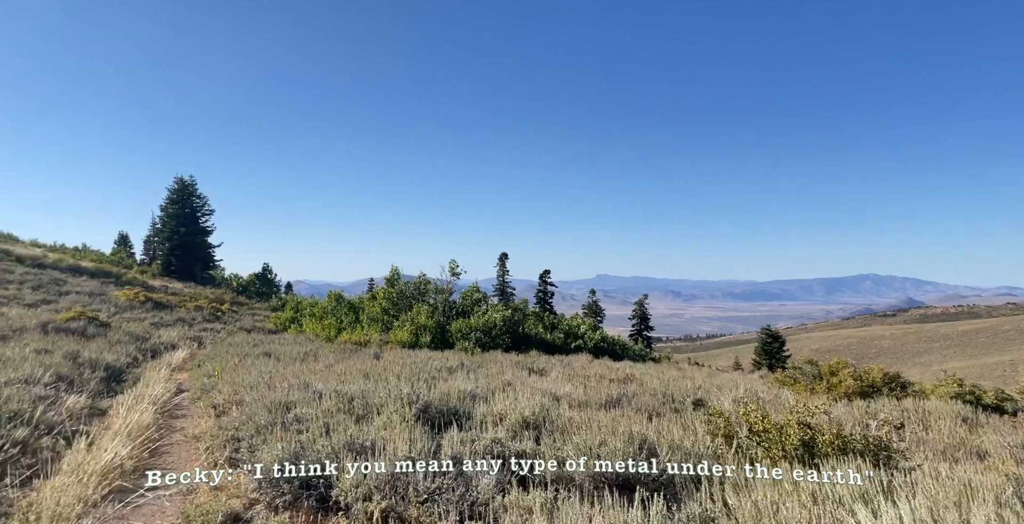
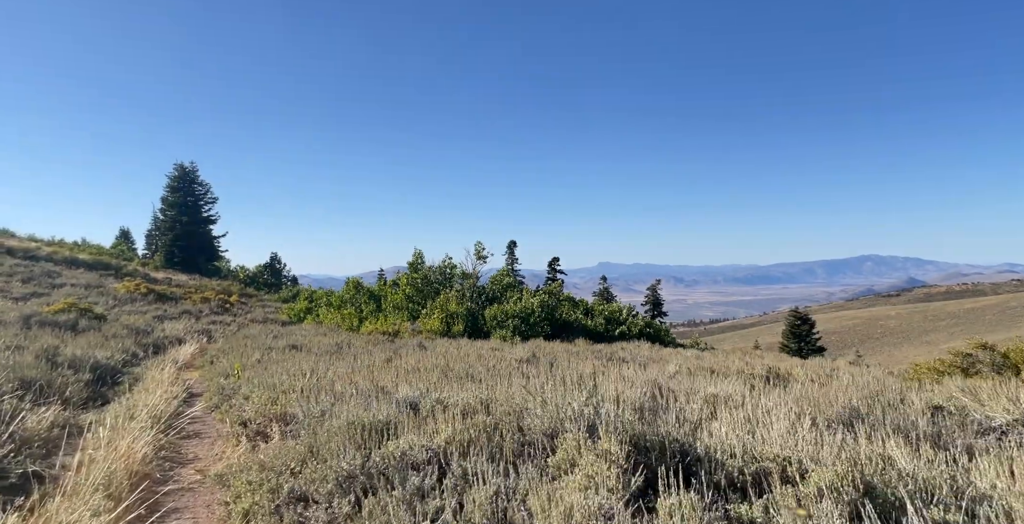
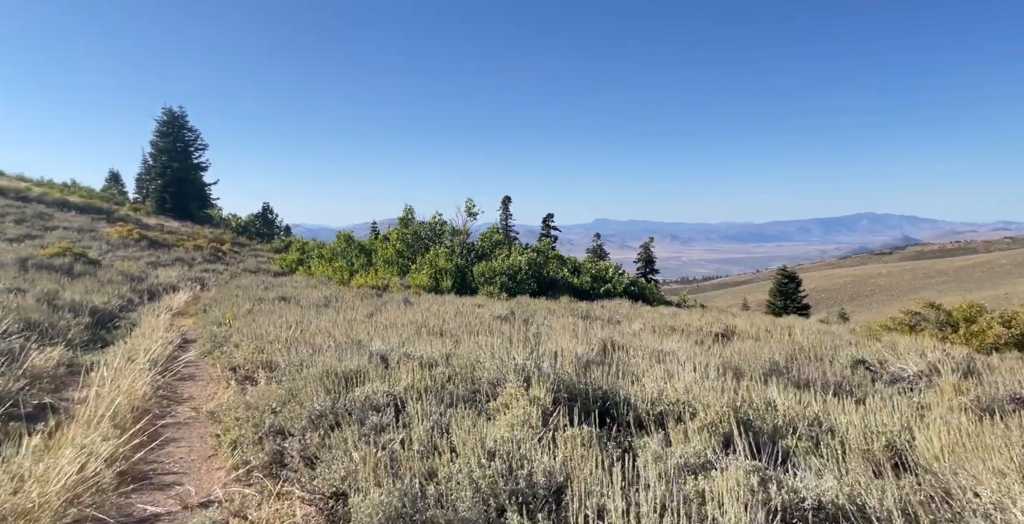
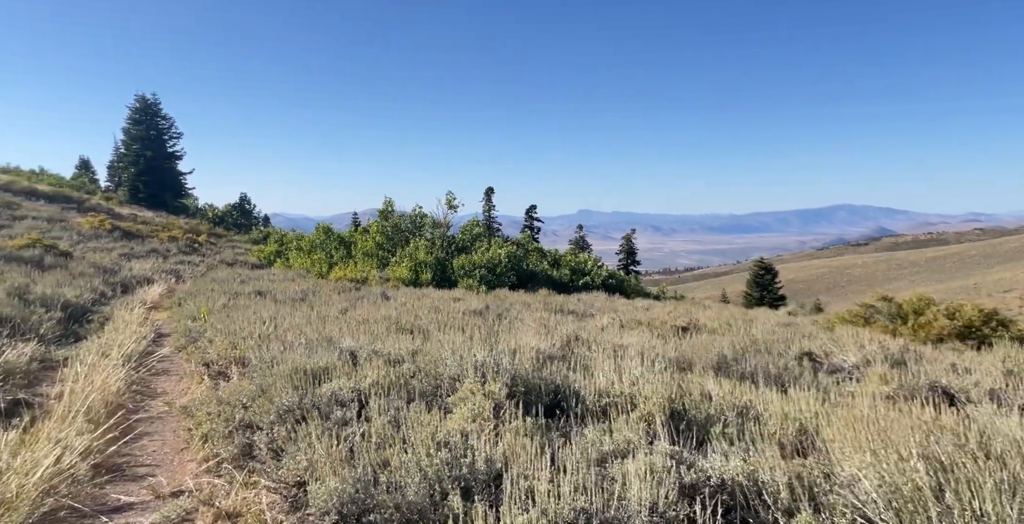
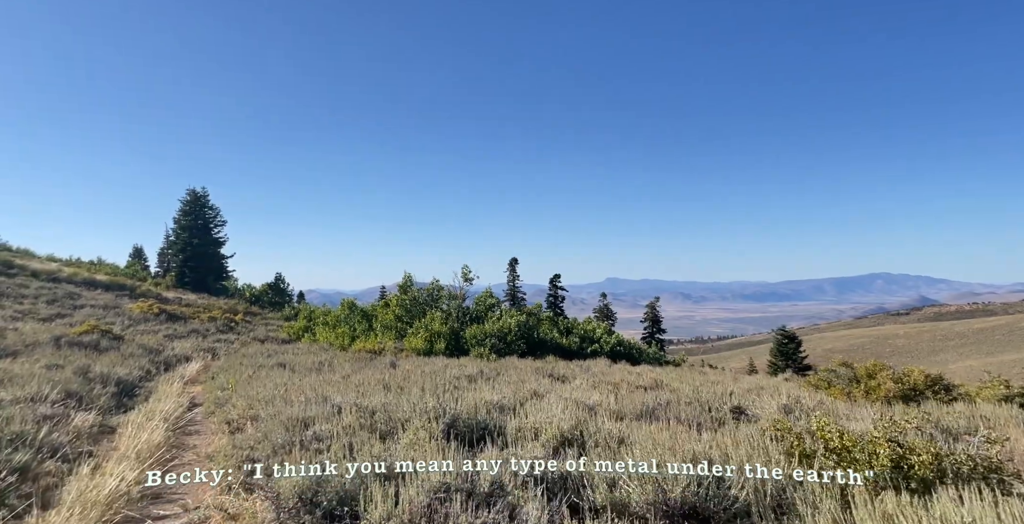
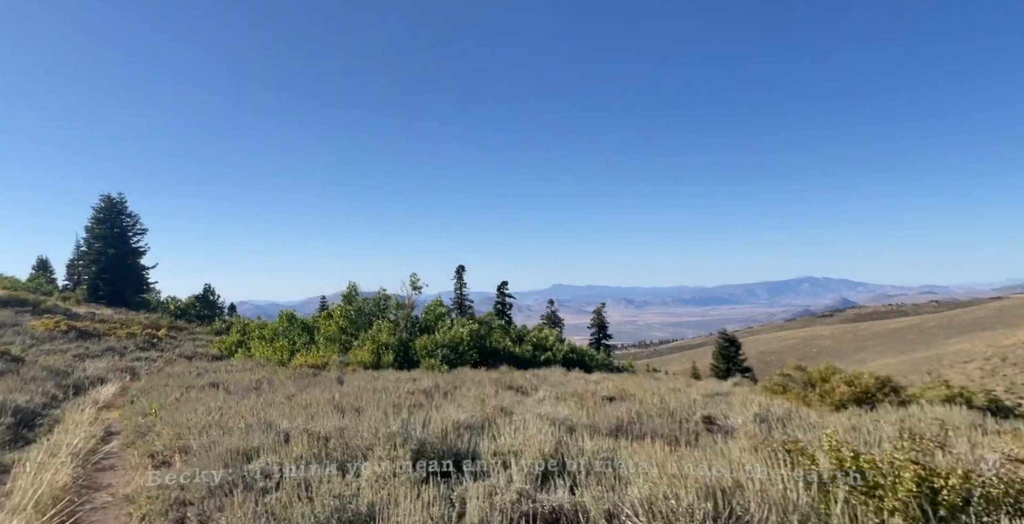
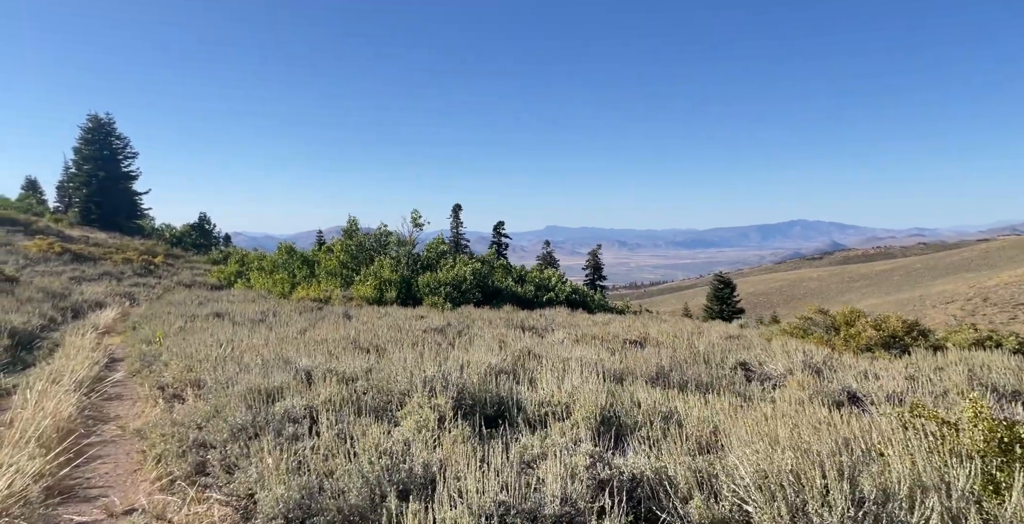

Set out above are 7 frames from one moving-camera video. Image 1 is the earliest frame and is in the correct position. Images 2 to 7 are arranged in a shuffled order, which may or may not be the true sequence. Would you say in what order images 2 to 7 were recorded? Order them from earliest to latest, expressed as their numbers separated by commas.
5, 6, 7, 4, 3, 2
